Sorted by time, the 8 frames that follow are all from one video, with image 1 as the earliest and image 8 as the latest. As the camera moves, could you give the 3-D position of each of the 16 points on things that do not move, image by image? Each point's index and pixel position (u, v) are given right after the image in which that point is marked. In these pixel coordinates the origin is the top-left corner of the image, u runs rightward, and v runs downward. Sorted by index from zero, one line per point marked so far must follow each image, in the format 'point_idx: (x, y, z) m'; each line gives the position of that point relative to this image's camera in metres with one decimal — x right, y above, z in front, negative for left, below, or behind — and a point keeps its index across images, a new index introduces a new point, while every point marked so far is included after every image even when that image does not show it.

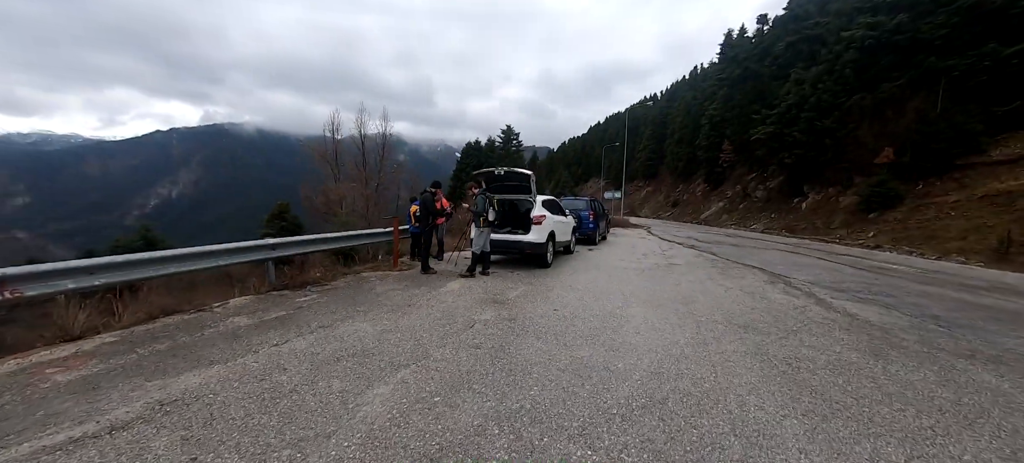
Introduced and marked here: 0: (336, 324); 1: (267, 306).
0: (-2.2, -1.1, +4.7) m
1: (-3.4, -1.0, +5.3) m
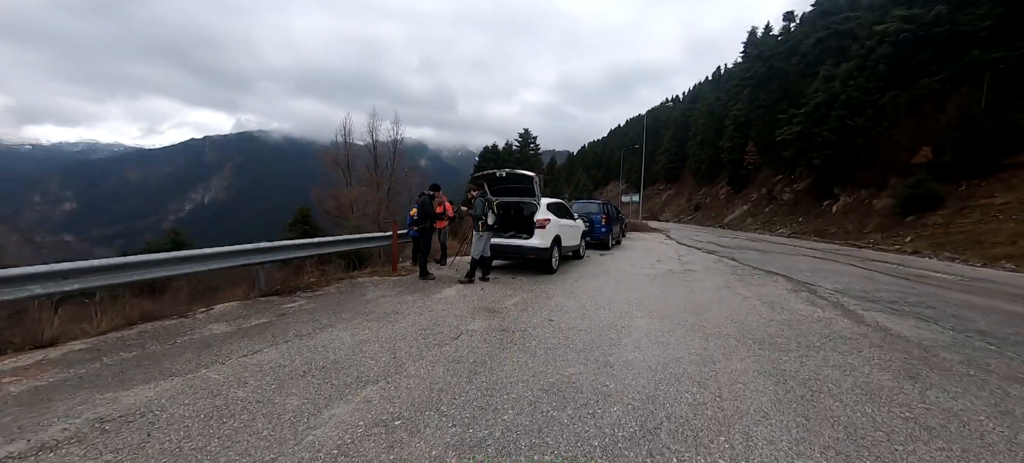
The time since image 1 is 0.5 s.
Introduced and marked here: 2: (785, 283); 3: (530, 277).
0: (-2.3, -1.2, +4.4) m
1: (-3.5, -1.1, +5.1) m
2: (+6.2, -1.2, +8.7) m
3: (+0.4, -1.0, +8.0) m
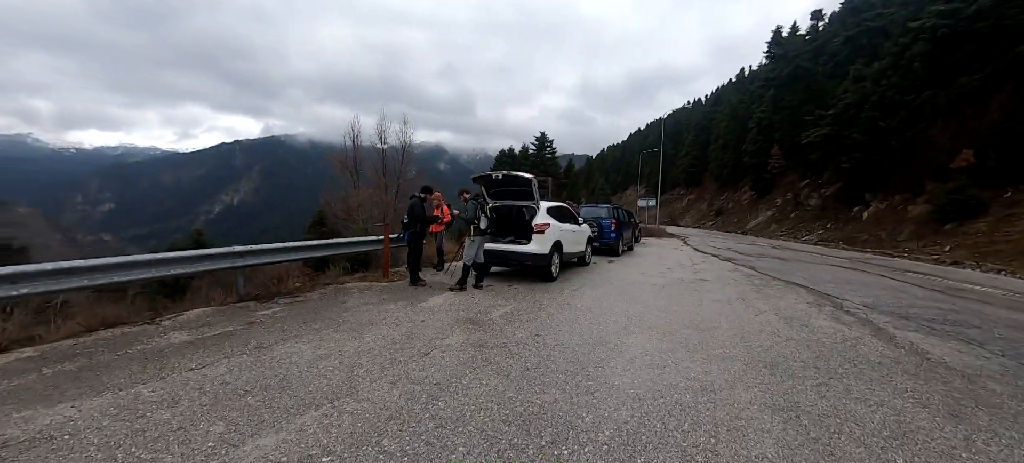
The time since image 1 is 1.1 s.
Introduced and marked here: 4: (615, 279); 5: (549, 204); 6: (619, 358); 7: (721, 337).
0: (-2.5, -1.2, +4.1) m
1: (-3.7, -1.1, +4.8) m
2: (+6.2, -1.3, +8.0) m
3: (+0.3, -1.1, +7.6) m
4: (+2.4, -1.1, +8.8) m
5: (+0.8, +0.6, +8.3) m
6: (+1.1, -1.3, +4.0) m
7: (+2.7, -1.4, +5.0) m
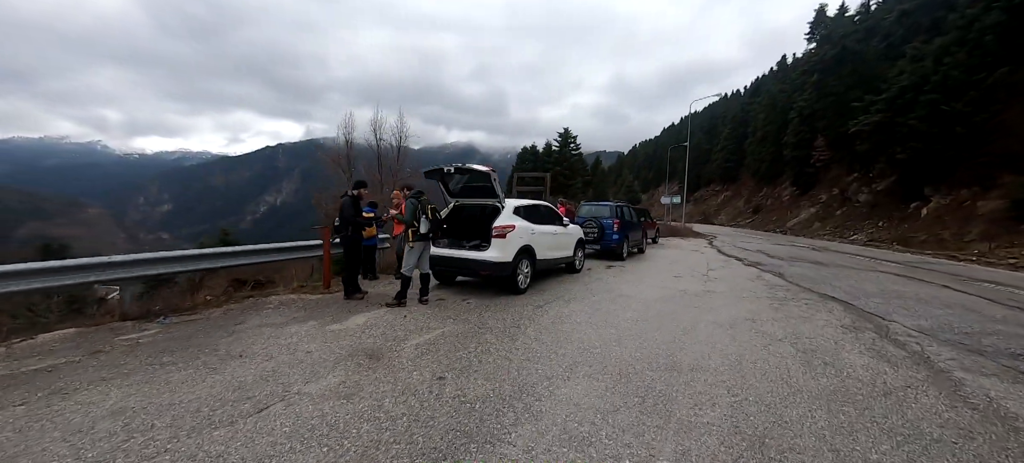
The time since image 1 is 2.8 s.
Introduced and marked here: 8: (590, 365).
0: (-3.5, -1.3, +3.1) m
1: (-4.7, -1.2, +4.0) m
2: (+5.5, -1.4, +6.3) m
3: (-0.4, -1.1, +6.4) m
4: (+1.7, -1.1, +7.5) m
5: (+0.1, +0.5, +7.1) m
6: (+0.1, -1.4, +2.8) m
7: (+1.8, -1.4, +3.6) m
8: (+0.8, -1.4, +3.9) m
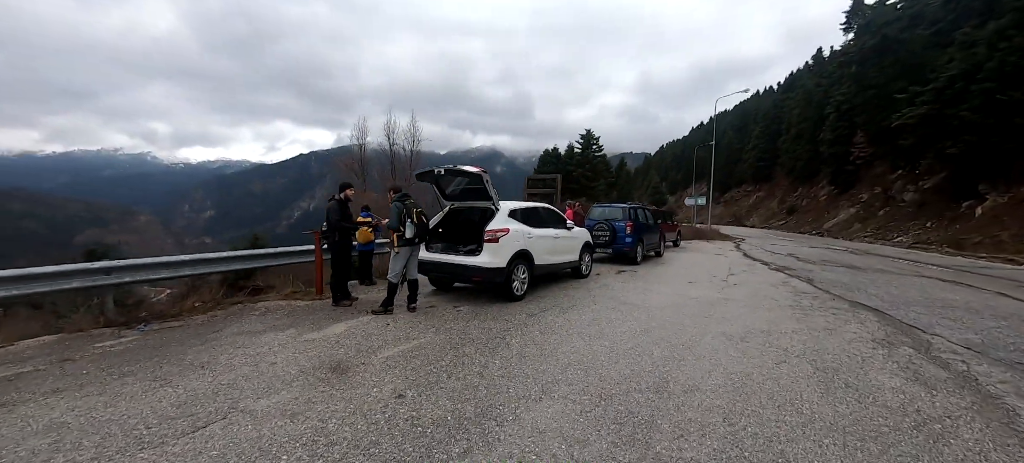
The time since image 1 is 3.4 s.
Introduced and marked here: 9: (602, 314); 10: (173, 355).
0: (-3.8, -1.3, +3.0) m
1: (-4.9, -1.3, +3.9) m
2: (+5.3, -1.4, +5.6) m
3: (-0.5, -1.2, +6.1) m
4: (+1.7, -1.2, +7.0) m
5: (+0.1, +0.5, +6.8) m
6: (-0.2, -1.4, +2.5) m
7: (+1.5, -1.5, +3.1) m
8: (+0.5, -1.4, +3.5) m
9: (+1.4, -1.3, +5.8) m
10: (-3.5, -1.3, +4.0) m
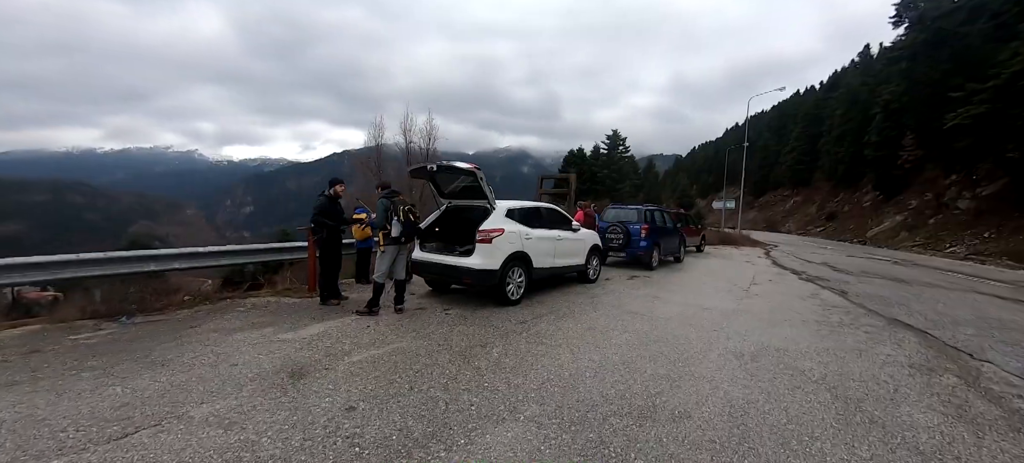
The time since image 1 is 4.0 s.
0: (-4.1, -1.3, +3.0) m
1: (-5.2, -1.2, +3.9) m
2: (+5.2, -1.5, +4.9) m
3: (-0.6, -1.2, +5.8) m
4: (+1.7, -1.2, +6.6) m
5: (0.0, +0.5, +6.4) m
6: (-0.6, -1.4, +2.1) m
7: (+1.2, -1.5, +2.7) m
8: (+0.3, -1.4, +3.2) m
9: (+1.2, -1.3, +5.4) m
10: (-3.7, -1.2, +3.9) m
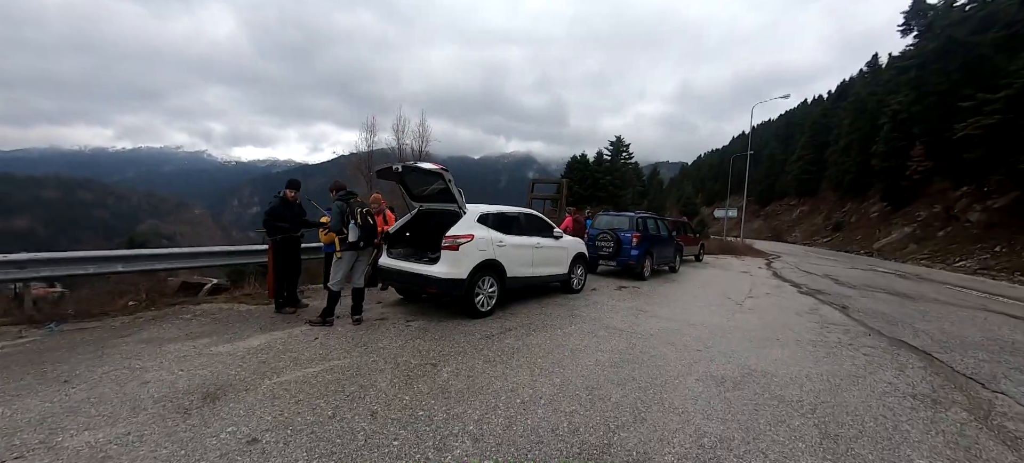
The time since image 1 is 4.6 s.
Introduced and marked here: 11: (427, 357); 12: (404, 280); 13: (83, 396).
0: (-4.6, -1.2, +2.6) m
1: (-5.6, -1.1, +3.6) m
2: (+4.7, -1.7, +4.5) m
3: (-1.1, -1.3, +5.4) m
4: (+1.2, -1.4, +6.1) m
5: (-0.4, +0.4, +6.0) m
6: (-1.0, -1.5, +1.7) m
7: (+0.7, -1.6, +2.3) m
8: (-0.2, -1.5, +2.7) m
9: (+0.8, -1.4, +5.0) m
10: (-4.2, -1.2, +3.5) m
11: (-0.9, -1.3, +4.1) m
12: (-1.5, -0.7, +5.5) m
13: (-3.3, -1.3, +3.0) m
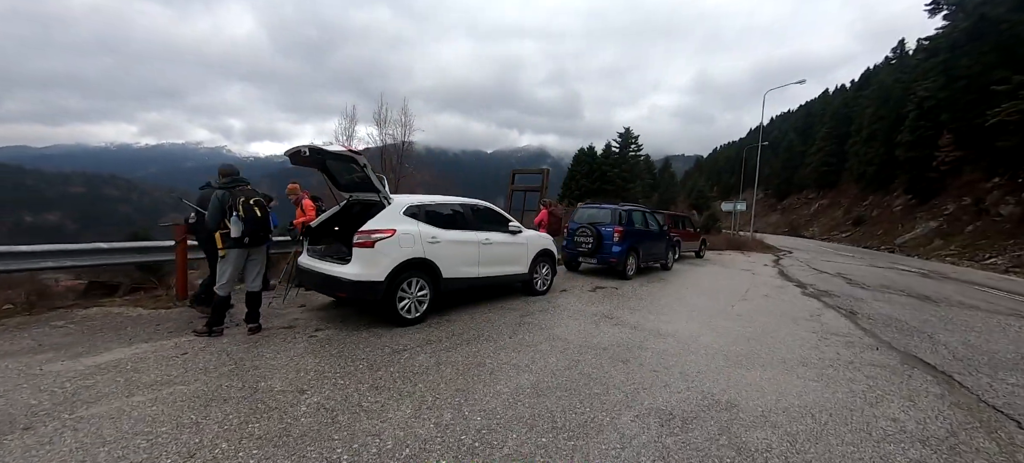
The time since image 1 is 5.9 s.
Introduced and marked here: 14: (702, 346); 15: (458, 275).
0: (-5.5, -1.2, +1.9) m
1: (-6.5, -1.1, +2.9) m
2: (+3.8, -1.7, +3.5) m
3: (-1.9, -1.2, +4.6) m
4: (+0.4, -1.3, +5.3) m
5: (-1.2, +0.4, +5.2) m
6: (-2.0, -1.5, +1.0) m
7: (-0.3, -1.5, +1.5) m
8: (-1.2, -1.4, +1.9) m
9: (-0.1, -1.3, +4.2) m
10: (-5.1, -1.2, +2.8) m
11: (-1.8, -1.3, +3.4) m
12: (-2.4, -0.6, +4.7) m
13: (-4.3, -1.2, +2.3) m
14: (+2.5, -1.5, +4.9) m
15: (-0.7, -0.6, +5.4) m
